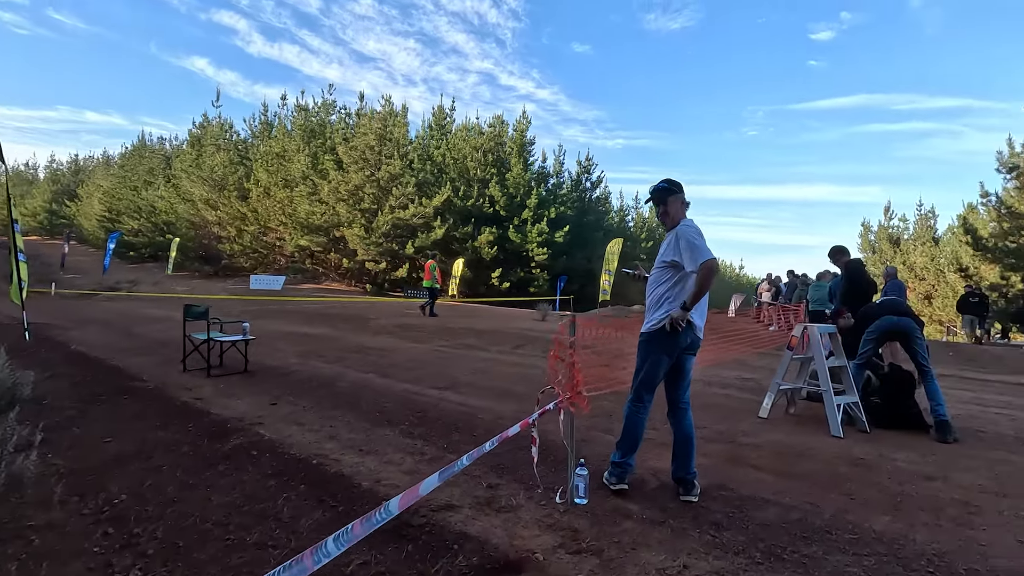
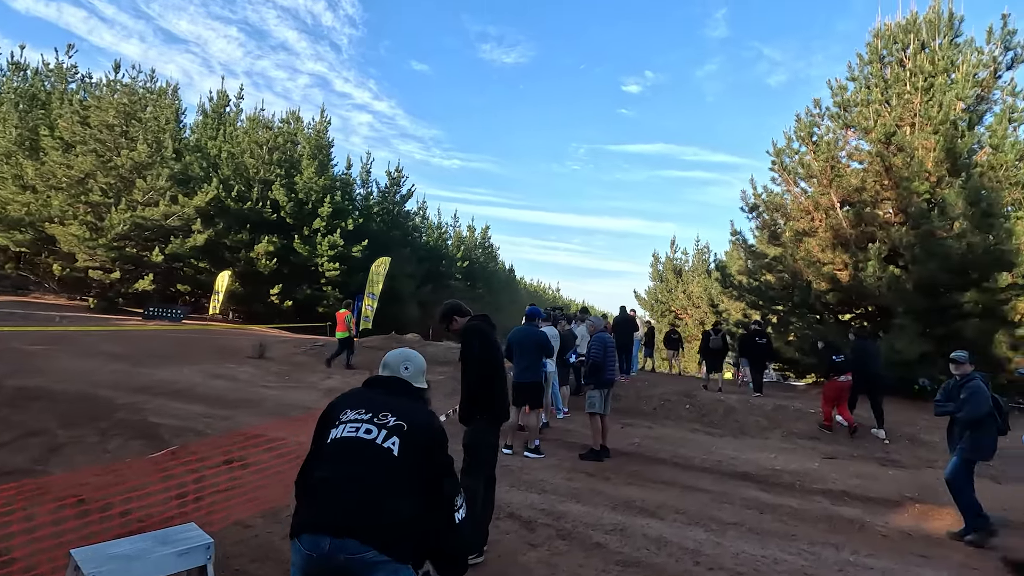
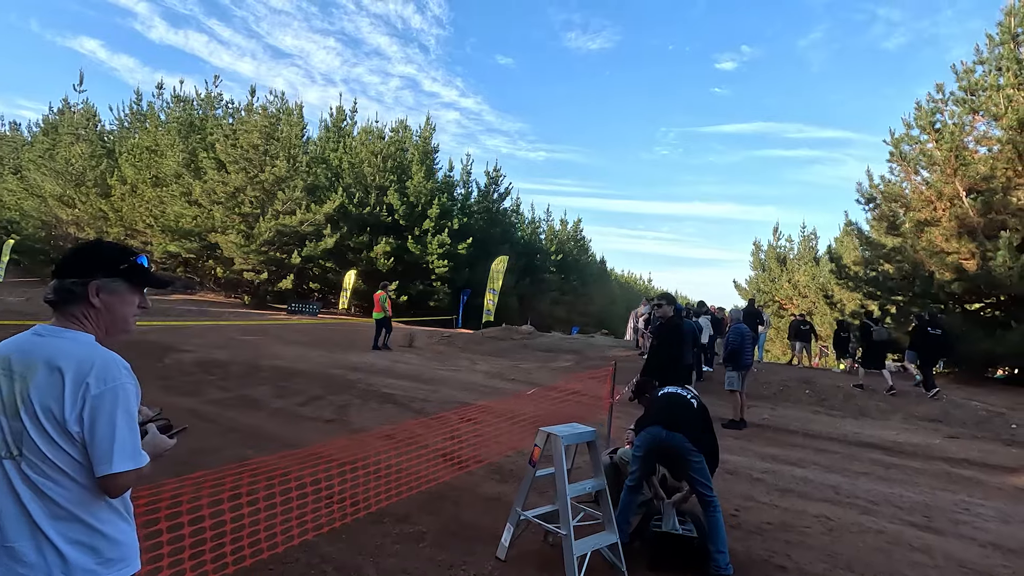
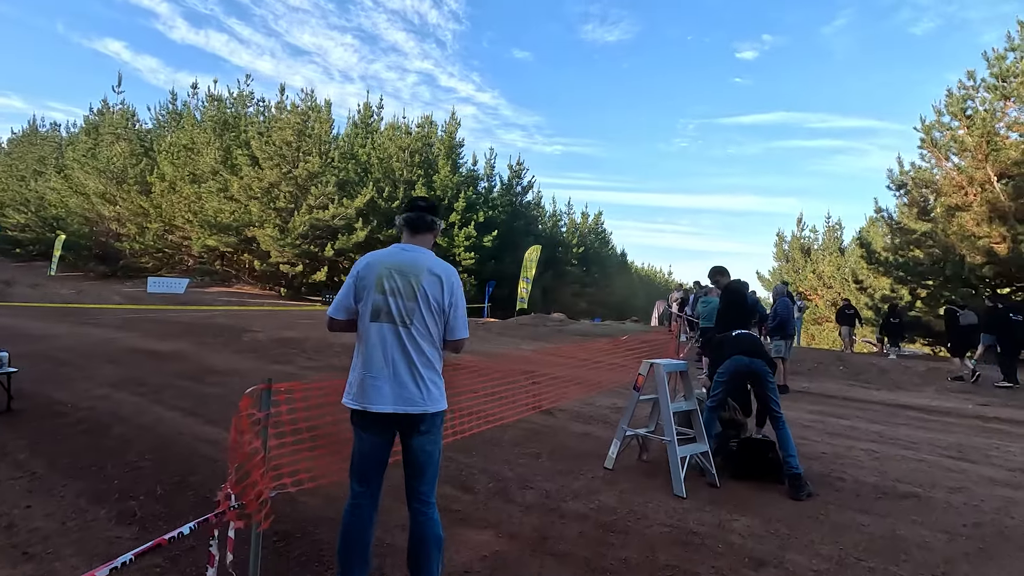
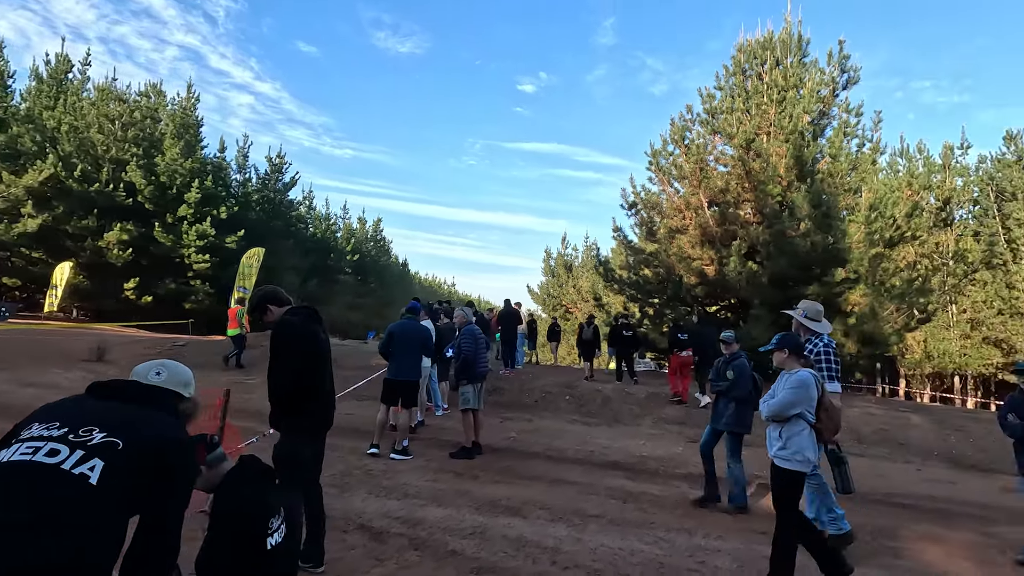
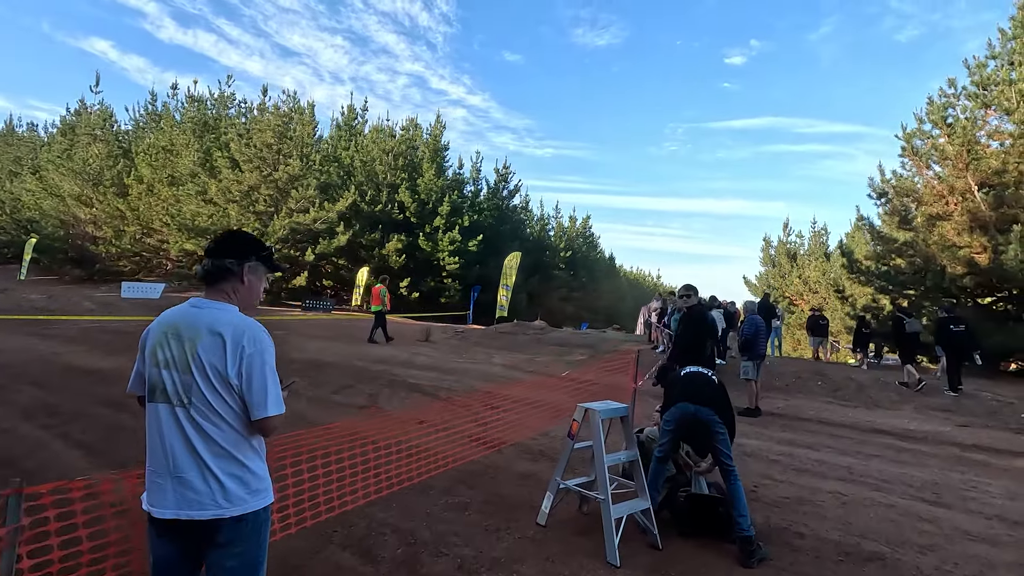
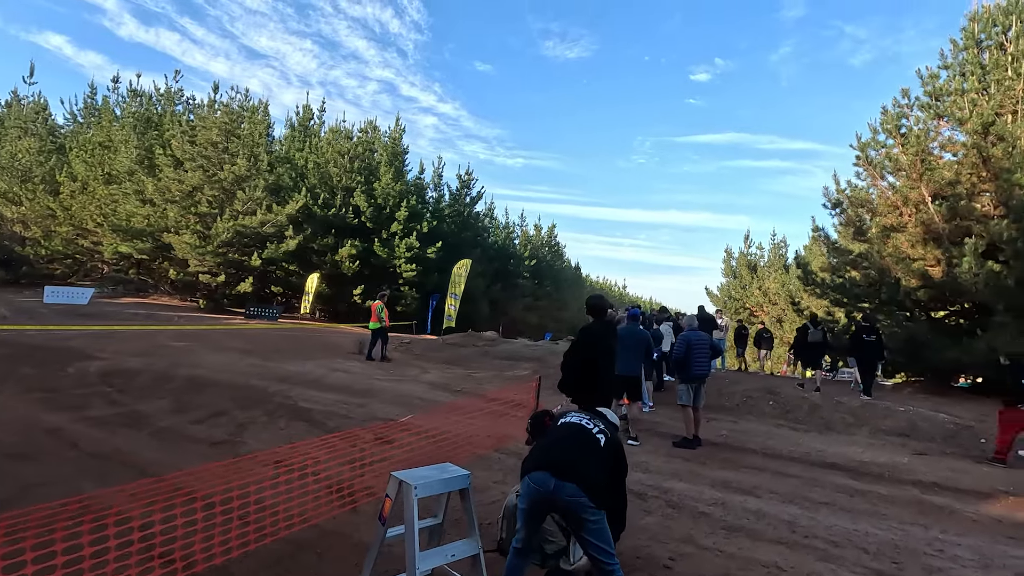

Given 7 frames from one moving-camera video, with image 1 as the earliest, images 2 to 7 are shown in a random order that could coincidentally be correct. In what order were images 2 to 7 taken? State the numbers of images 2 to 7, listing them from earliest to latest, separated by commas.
4, 6, 3, 7, 2, 5
